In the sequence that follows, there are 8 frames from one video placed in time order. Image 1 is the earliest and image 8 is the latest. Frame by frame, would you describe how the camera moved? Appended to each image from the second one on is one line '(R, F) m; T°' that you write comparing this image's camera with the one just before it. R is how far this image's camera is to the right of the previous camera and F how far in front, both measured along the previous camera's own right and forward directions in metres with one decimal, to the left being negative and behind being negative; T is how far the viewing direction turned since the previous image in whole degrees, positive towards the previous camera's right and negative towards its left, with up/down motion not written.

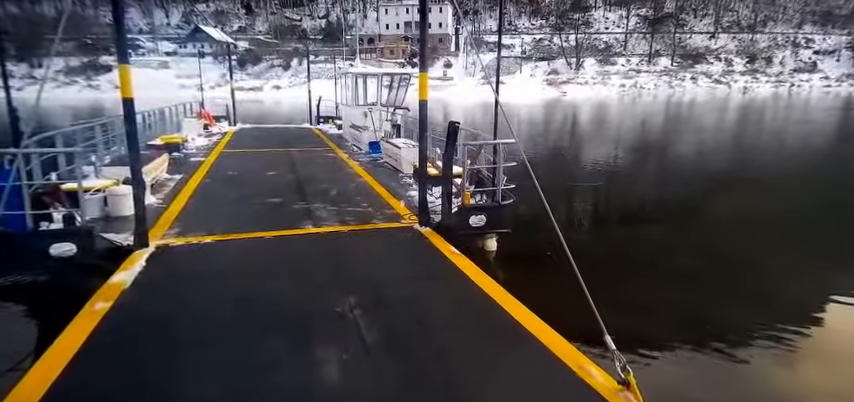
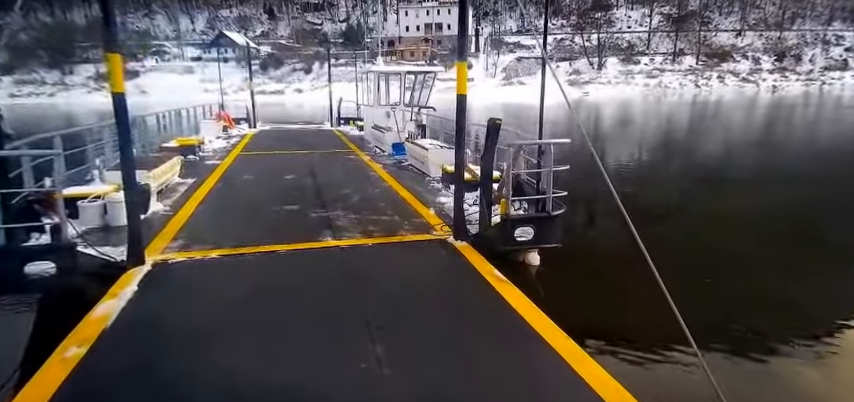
(0.0, 0.0) m; -2°
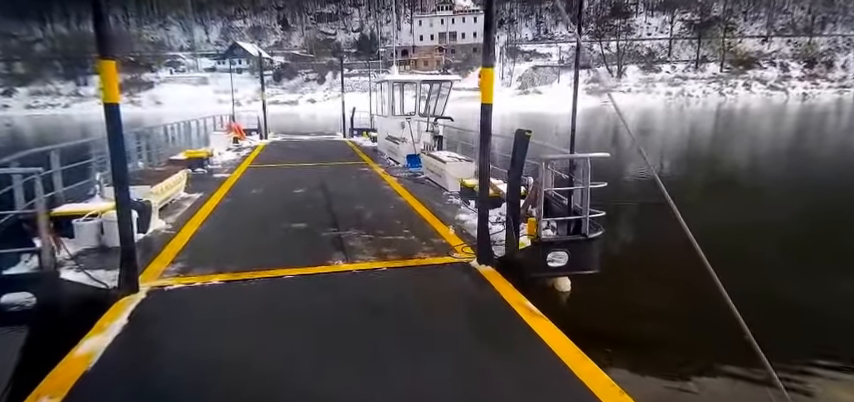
(-0.1, +0.4) m; -1°
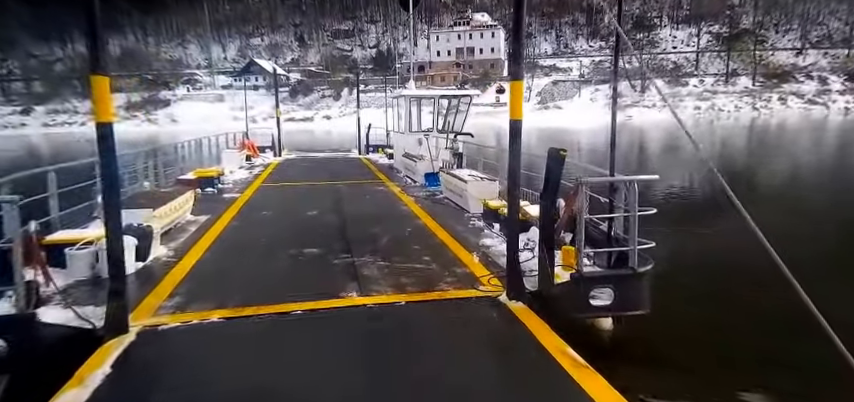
(-0.1, +0.5) m; -2°
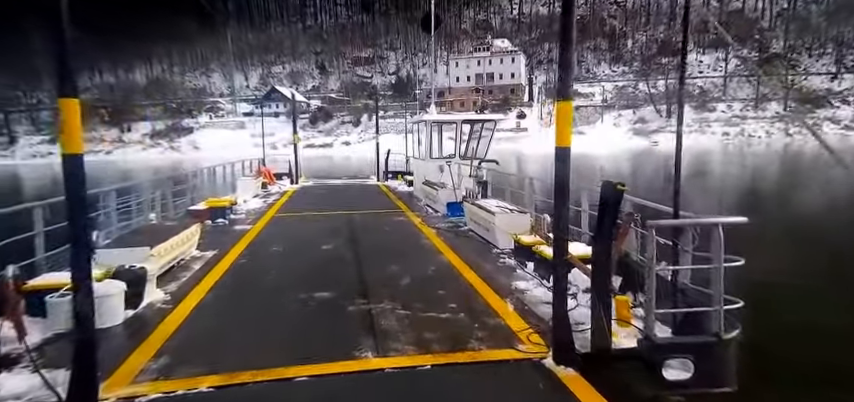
(-0.1, +0.5) m; -2°
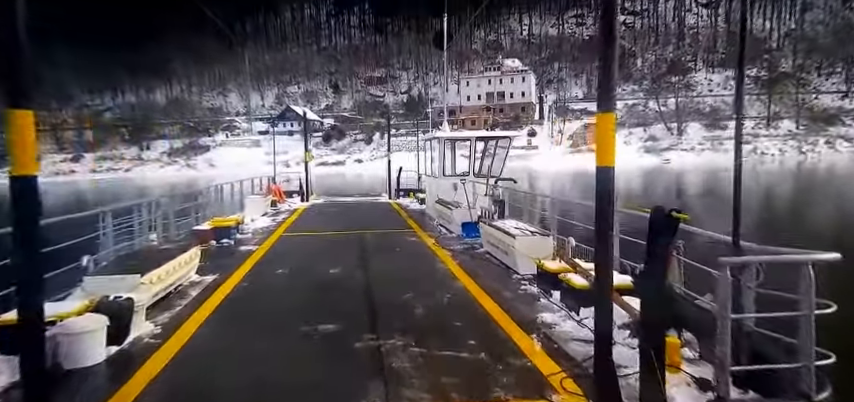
(0.0, +0.4) m; -1°
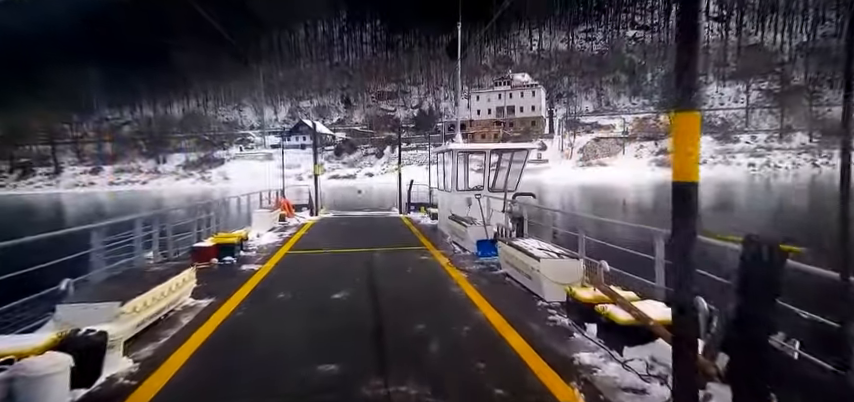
(-0.1, +0.6) m; -1°
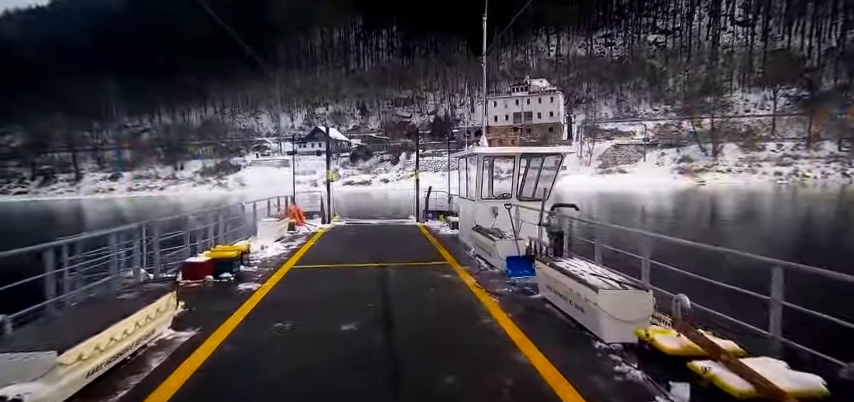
(-0.1, +1.0) m; -2°
